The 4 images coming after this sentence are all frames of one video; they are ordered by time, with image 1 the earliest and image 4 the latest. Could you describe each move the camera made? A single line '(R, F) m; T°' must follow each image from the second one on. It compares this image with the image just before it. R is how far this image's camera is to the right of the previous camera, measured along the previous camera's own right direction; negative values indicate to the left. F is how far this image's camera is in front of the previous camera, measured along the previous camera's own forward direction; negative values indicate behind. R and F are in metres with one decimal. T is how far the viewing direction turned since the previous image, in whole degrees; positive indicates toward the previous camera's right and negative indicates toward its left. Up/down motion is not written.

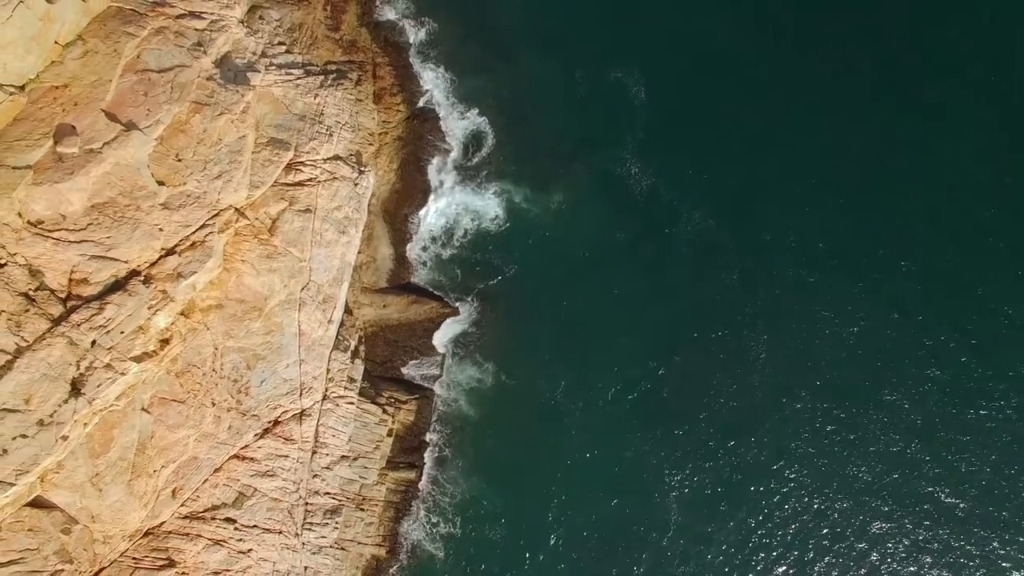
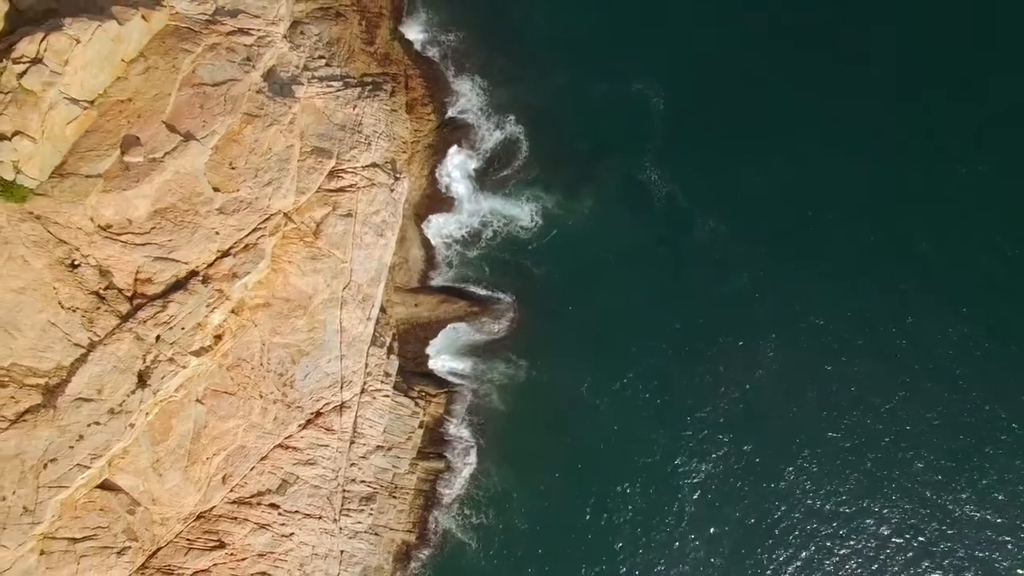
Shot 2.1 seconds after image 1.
(-1.4, -2.3) m; 0°
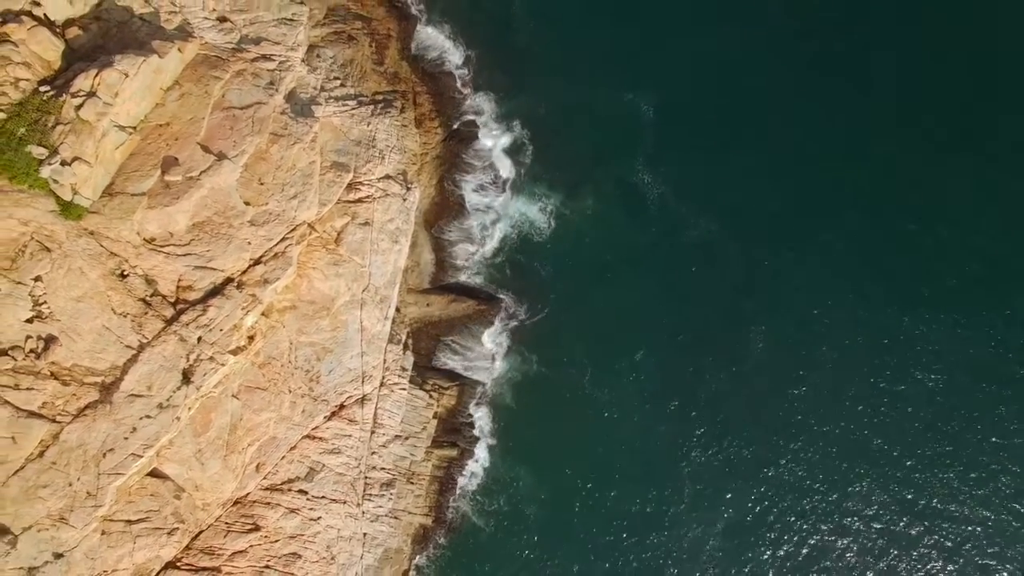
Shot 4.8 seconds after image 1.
(-0.2, -3.4) m; 0°
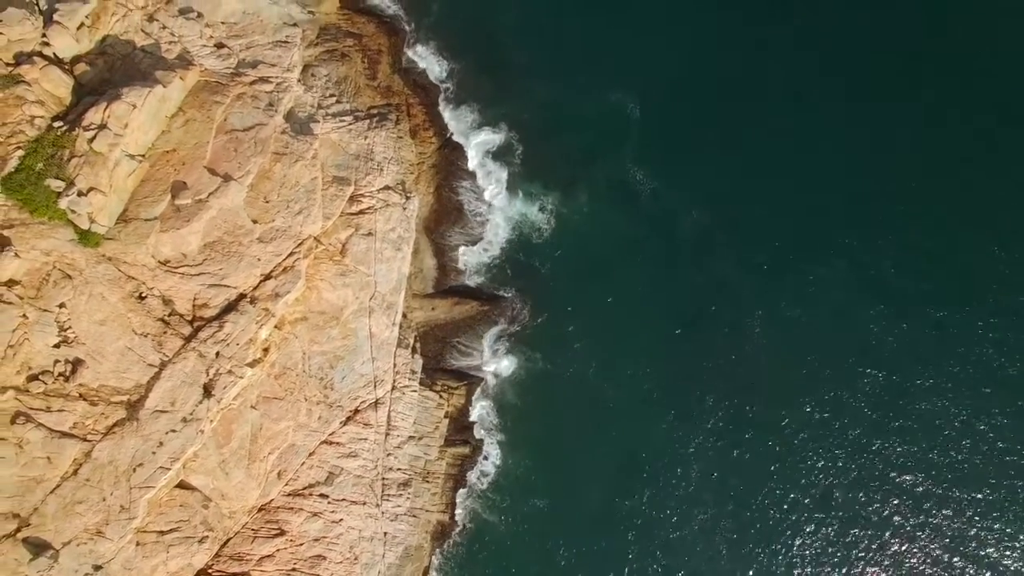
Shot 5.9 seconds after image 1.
(-0.1, -1.5) m; 0°
